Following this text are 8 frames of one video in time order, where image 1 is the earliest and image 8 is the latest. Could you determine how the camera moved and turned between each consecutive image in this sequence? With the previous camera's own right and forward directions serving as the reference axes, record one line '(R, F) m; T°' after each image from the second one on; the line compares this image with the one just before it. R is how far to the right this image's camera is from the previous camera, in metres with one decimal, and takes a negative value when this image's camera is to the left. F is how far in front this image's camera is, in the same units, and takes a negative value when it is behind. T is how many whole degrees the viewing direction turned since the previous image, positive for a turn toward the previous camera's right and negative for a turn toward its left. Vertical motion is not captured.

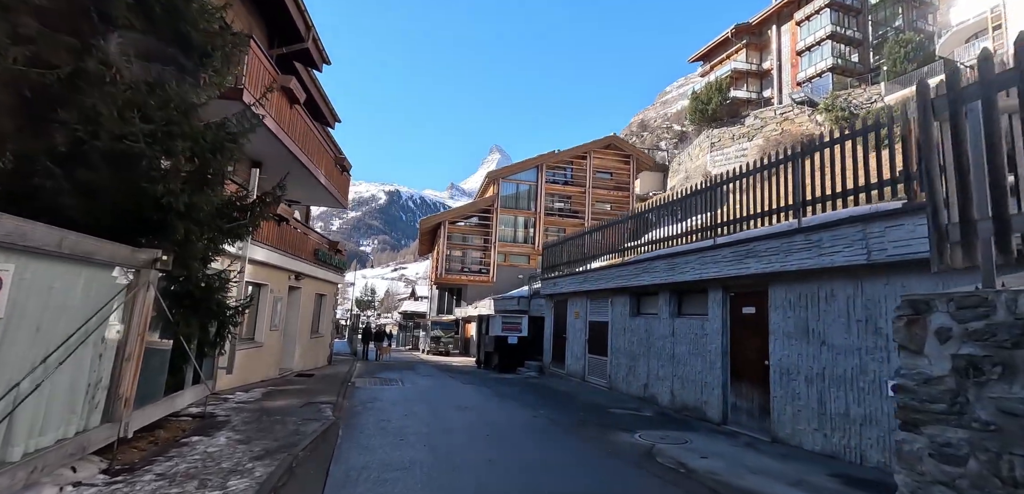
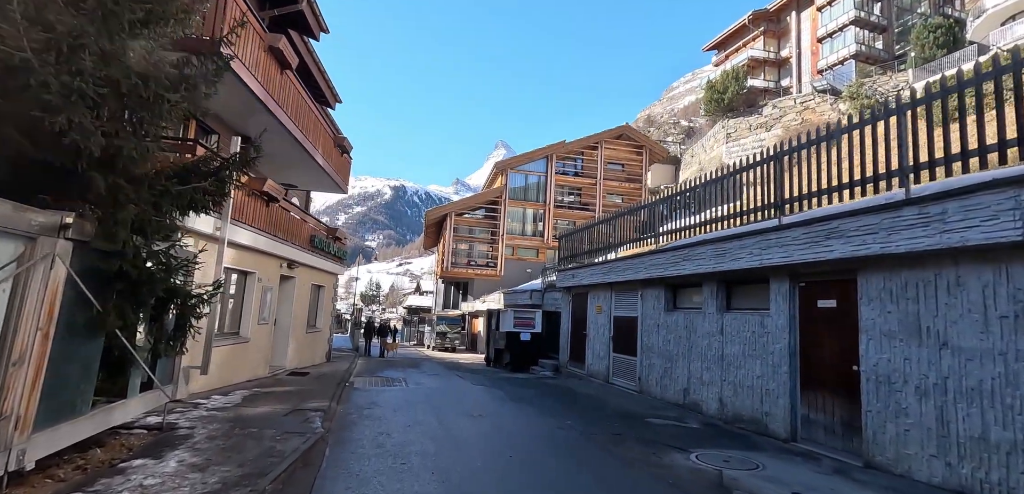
(-0.3, +1.5) m; -1°
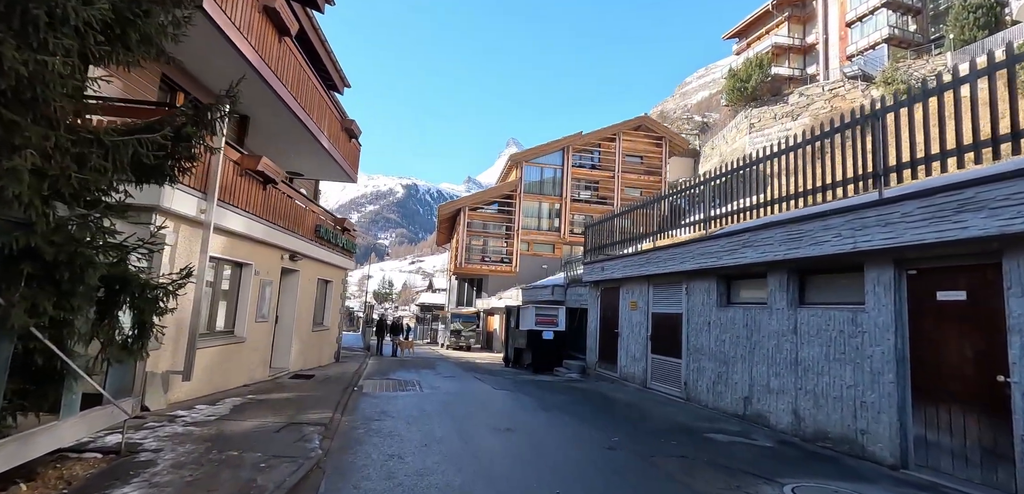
(-0.3, +1.3) m; -1°
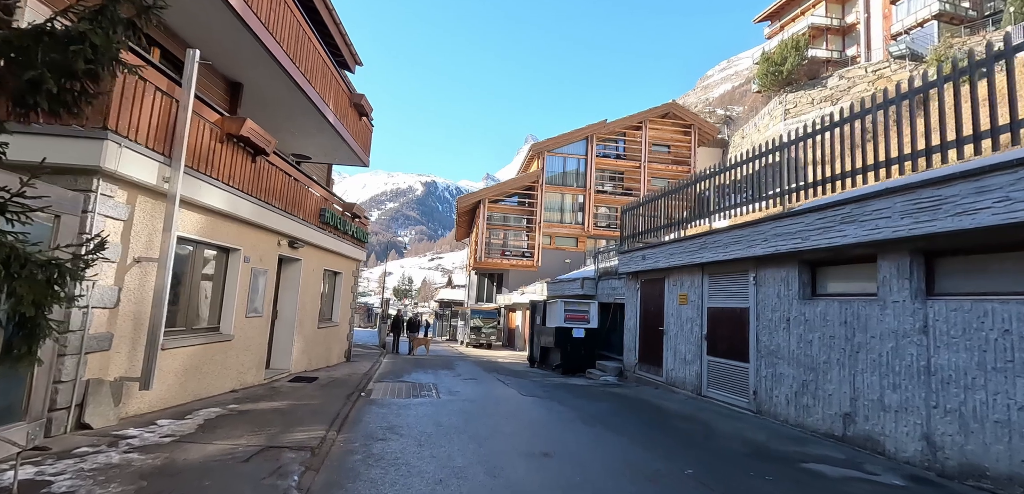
(-0.2, +1.6) m; -2°
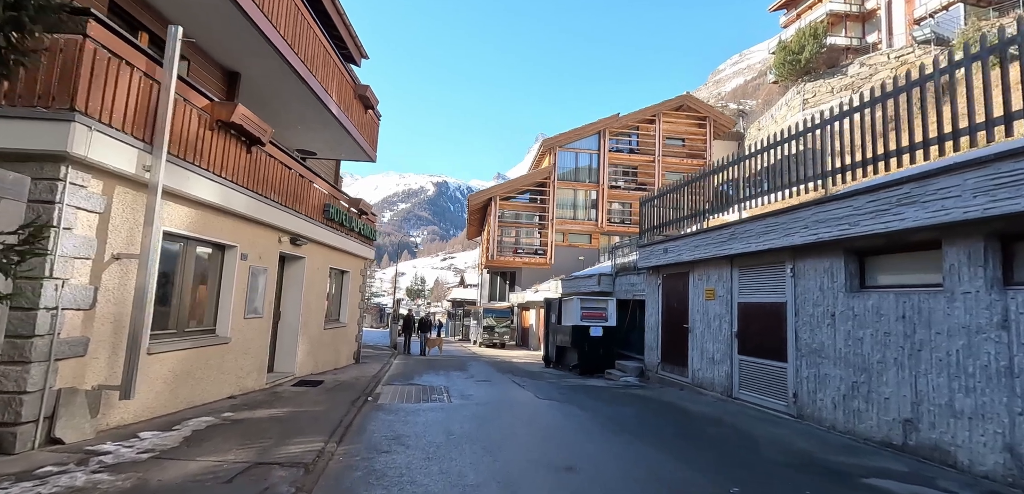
(0.0, +0.6) m; -1°
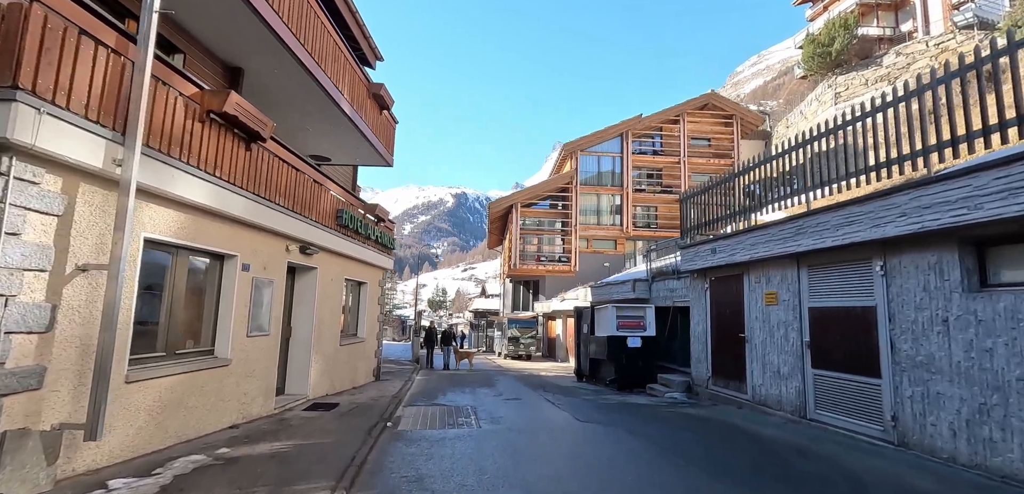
(-0.2, +1.0) m; -2°
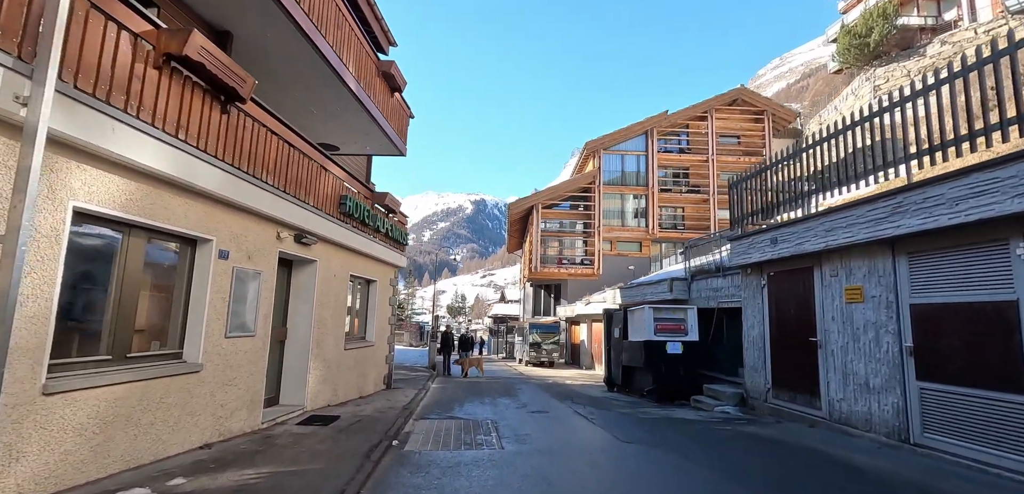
(-0.1, +1.3) m; -2°
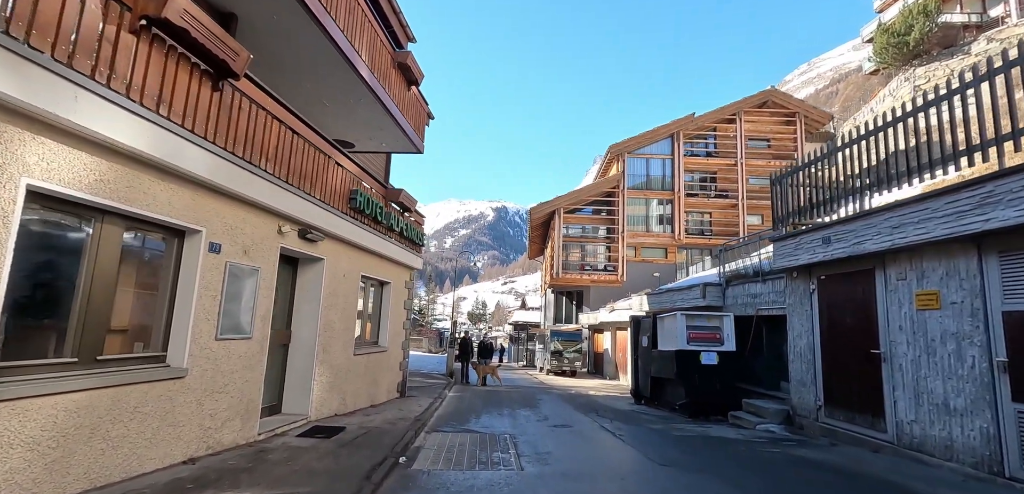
(0.0, +0.7) m; -2°
